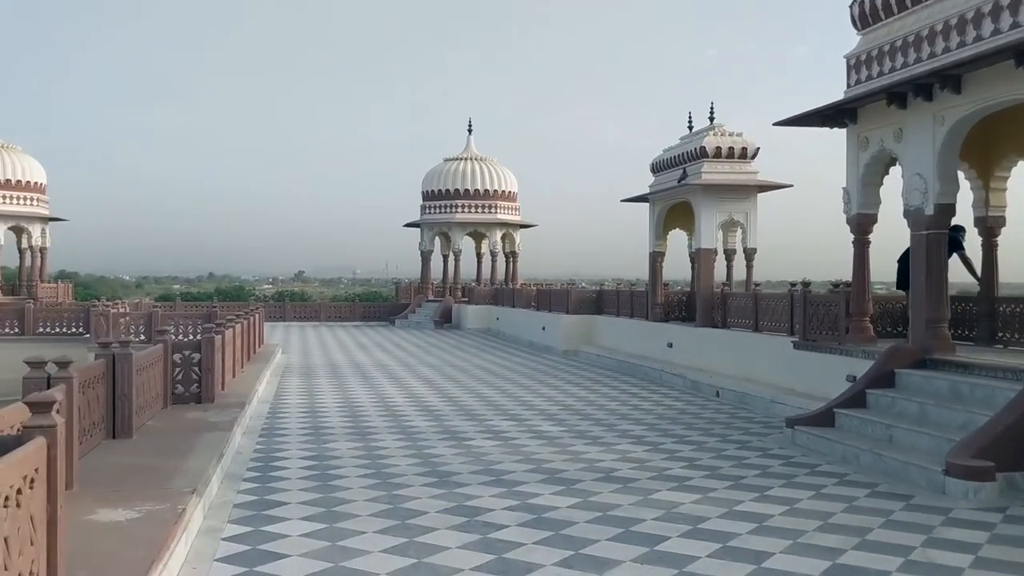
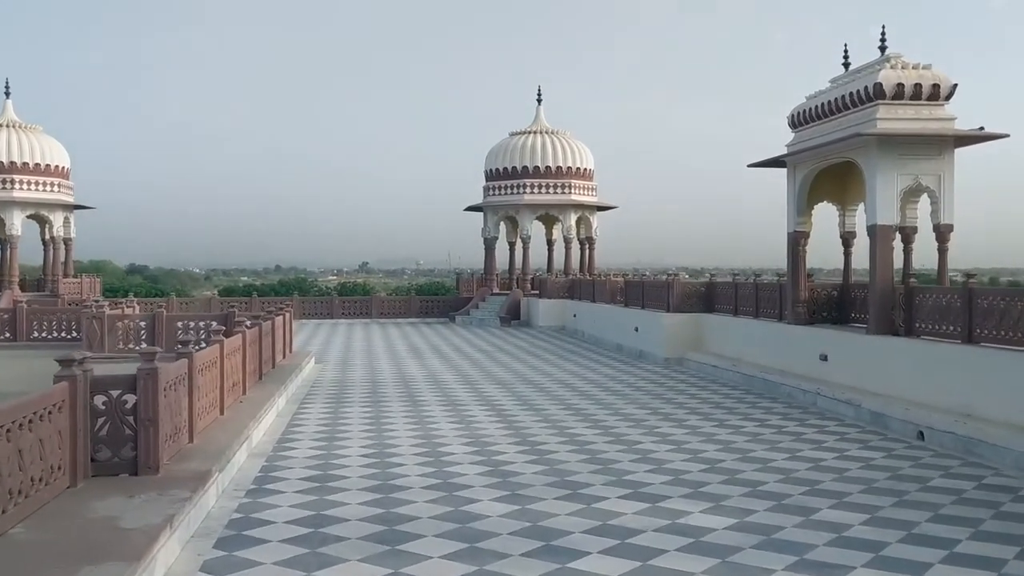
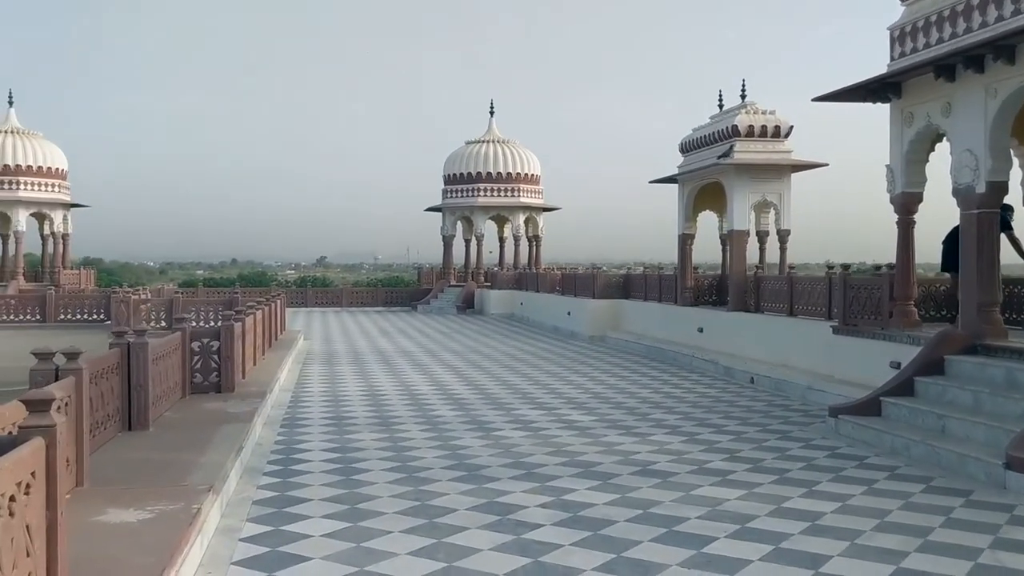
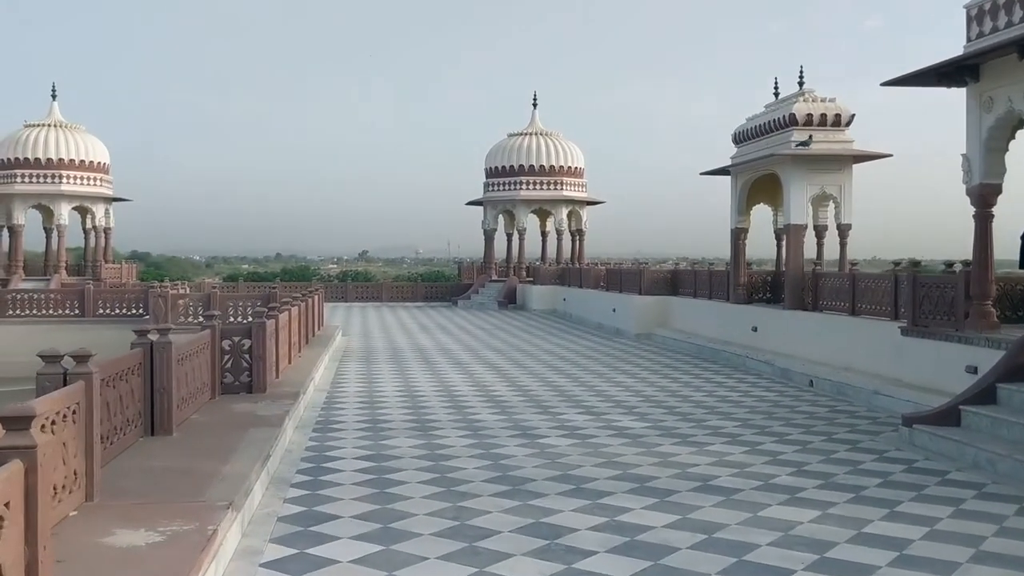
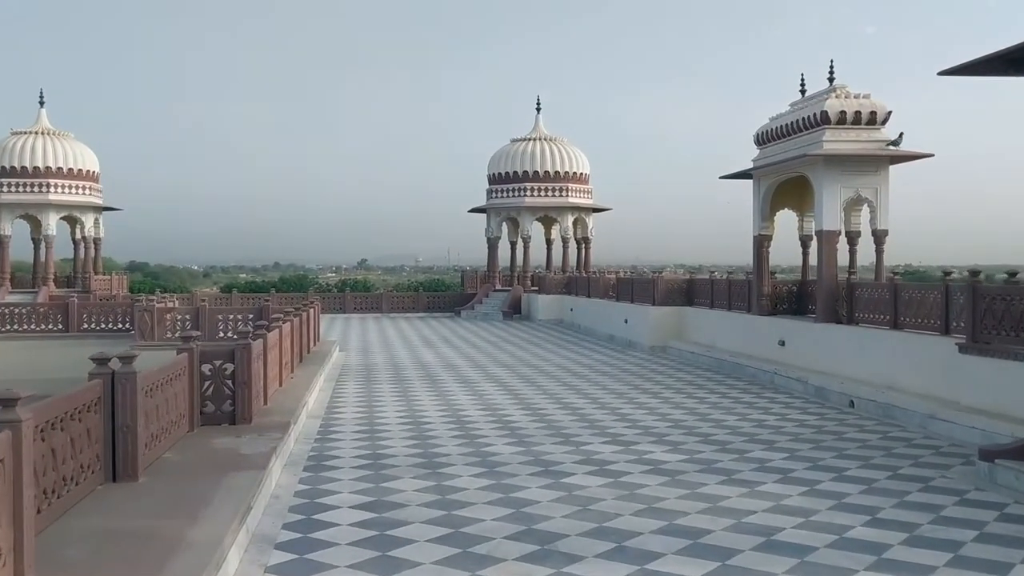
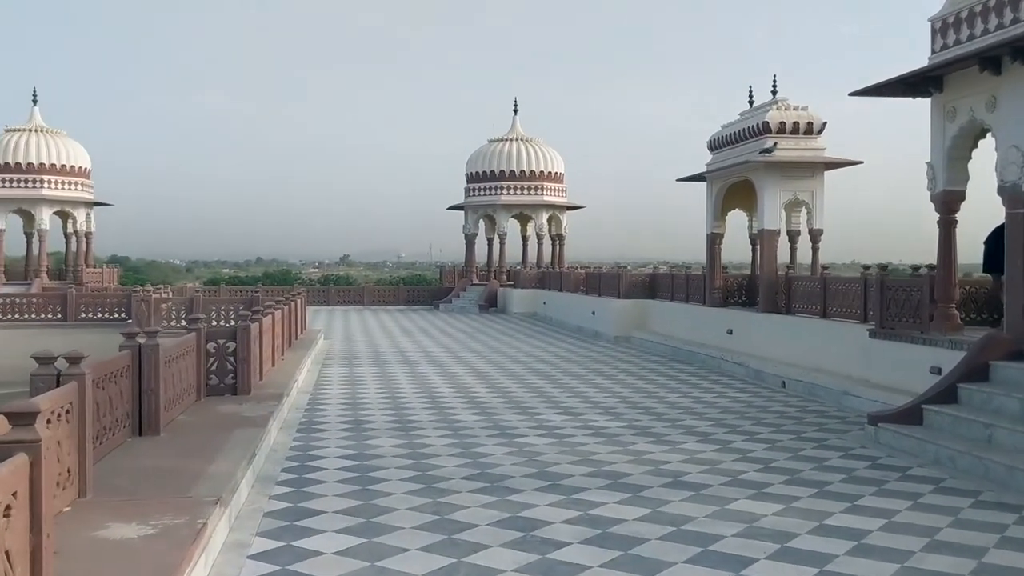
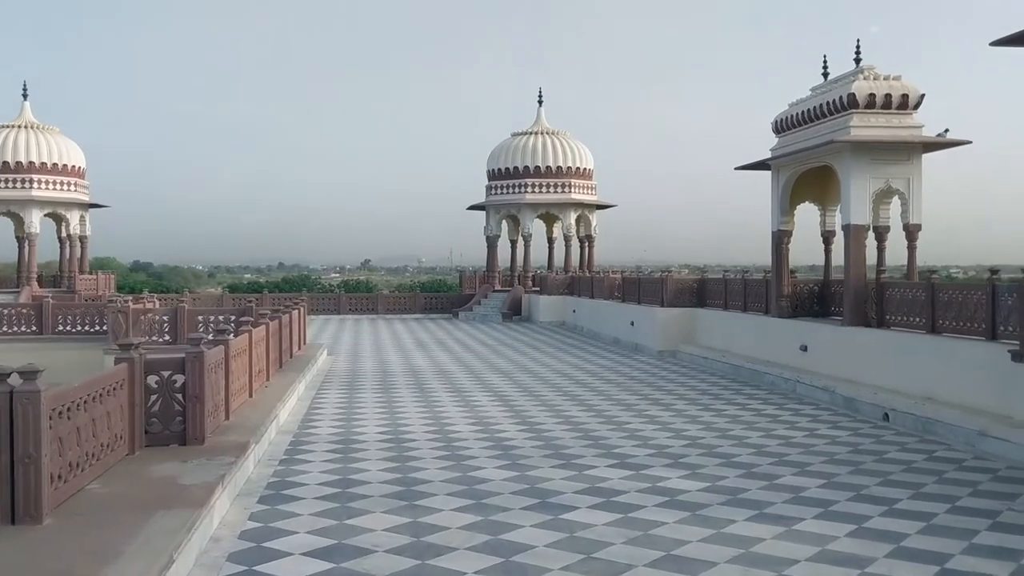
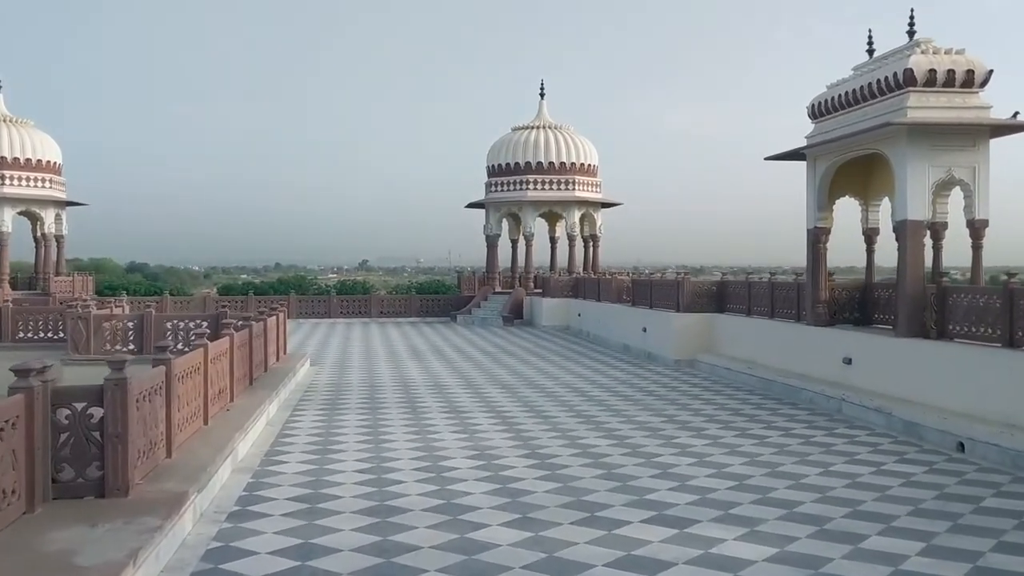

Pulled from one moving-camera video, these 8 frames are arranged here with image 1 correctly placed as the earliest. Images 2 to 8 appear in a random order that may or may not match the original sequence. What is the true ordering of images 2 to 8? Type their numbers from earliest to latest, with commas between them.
3, 6, 4, 5, 7, 2, 8
